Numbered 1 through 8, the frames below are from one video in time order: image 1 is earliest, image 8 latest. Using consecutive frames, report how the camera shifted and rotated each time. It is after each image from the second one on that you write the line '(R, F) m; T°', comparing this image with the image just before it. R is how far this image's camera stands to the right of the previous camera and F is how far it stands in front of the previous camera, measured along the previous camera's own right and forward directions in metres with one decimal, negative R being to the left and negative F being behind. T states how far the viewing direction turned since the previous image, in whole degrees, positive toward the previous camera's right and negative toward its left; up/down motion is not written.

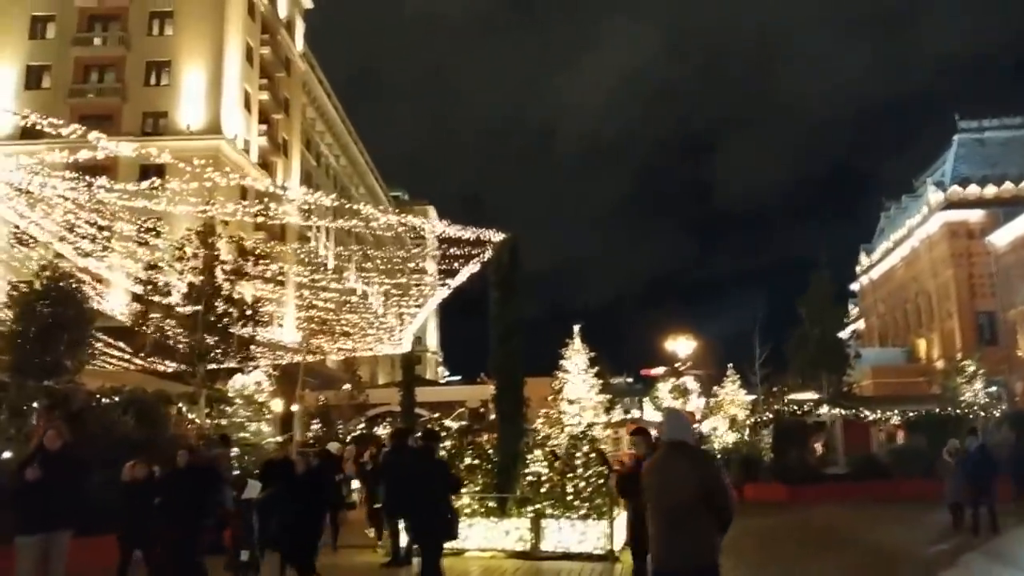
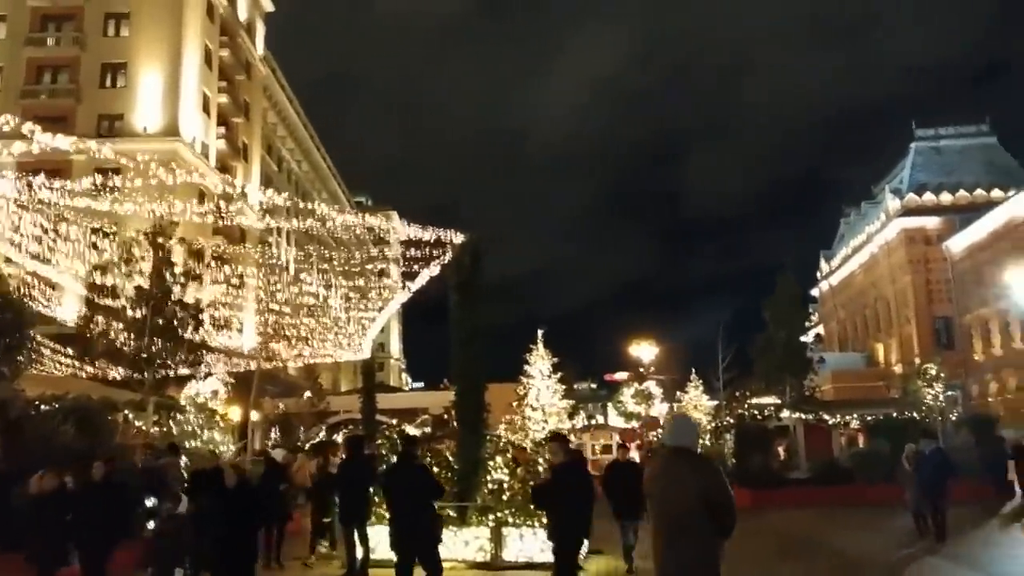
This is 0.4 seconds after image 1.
(+0.1, +0.3) m; +2°
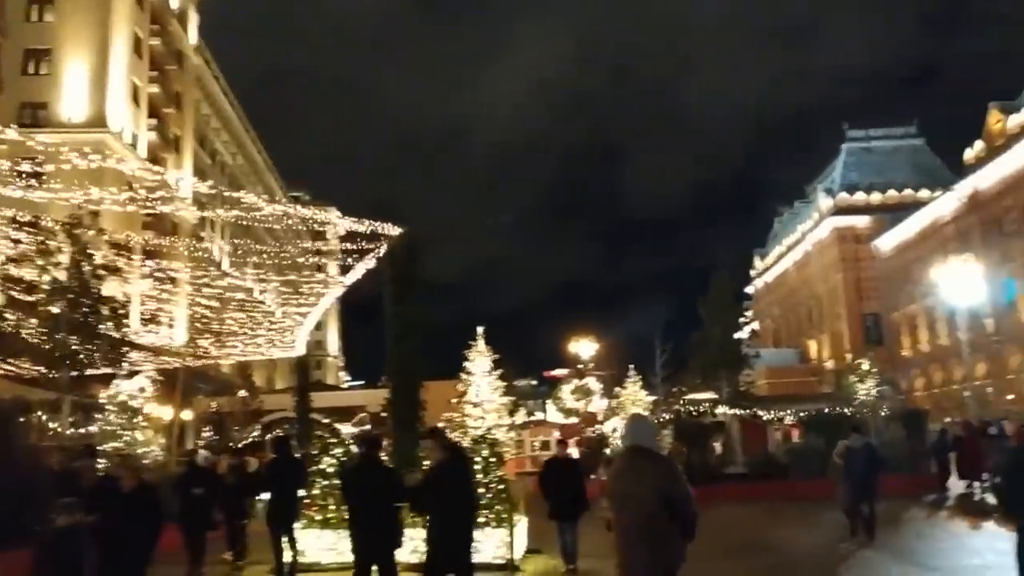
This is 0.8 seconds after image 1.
(0.0, +0.3) m; +4°
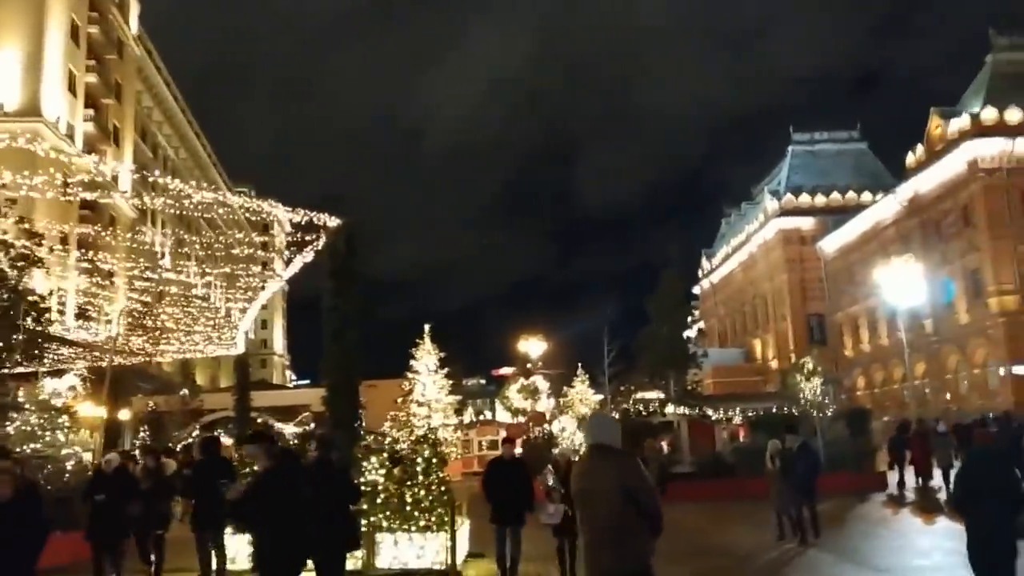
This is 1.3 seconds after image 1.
(+0.1, +0.4) m; +3°
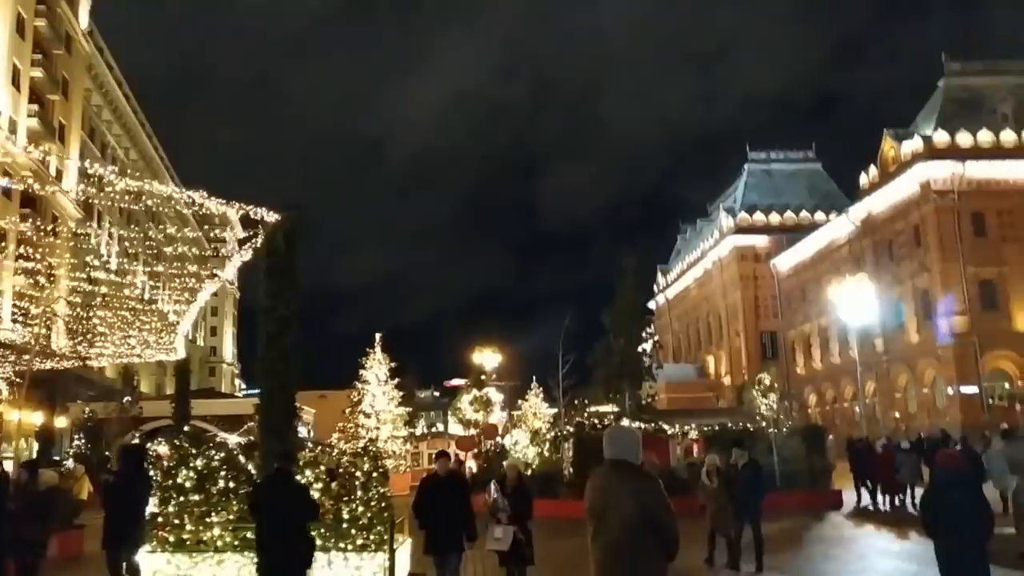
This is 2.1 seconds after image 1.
(+0.1, +0.6) m; +3°
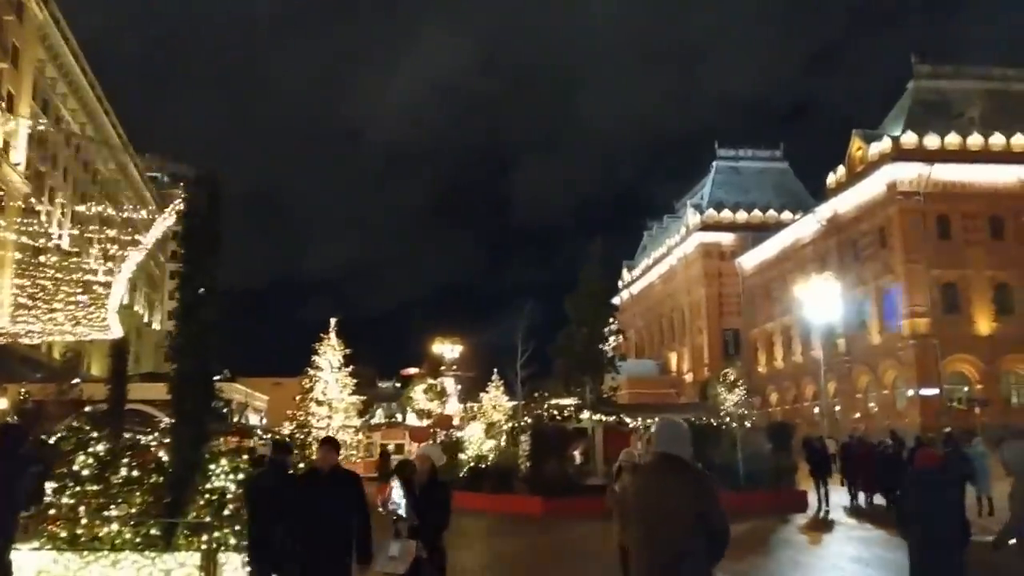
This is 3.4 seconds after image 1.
(+0.2, +1.0) m; +2°
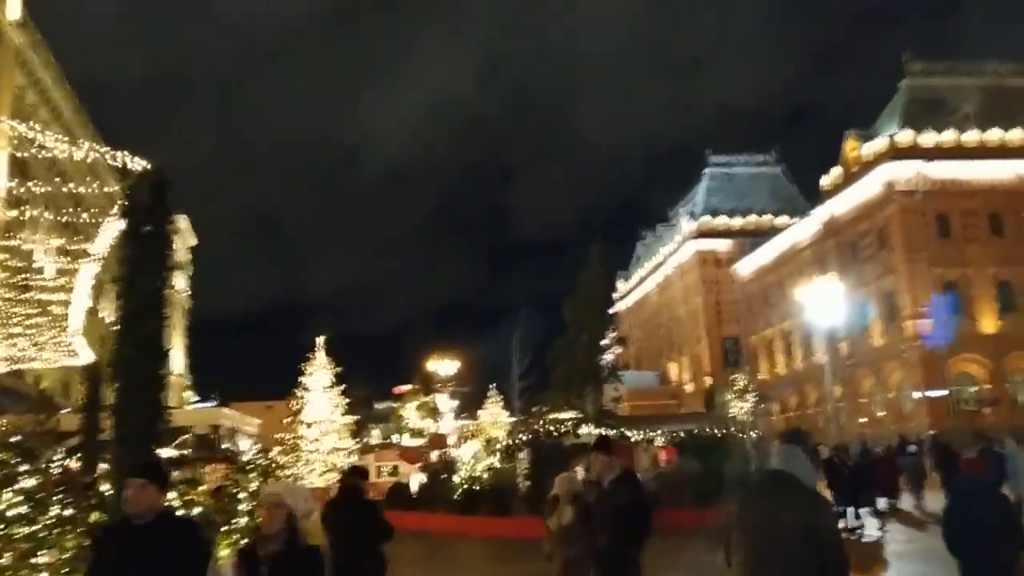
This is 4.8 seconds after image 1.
(+0.1, +1.1) m; 0°
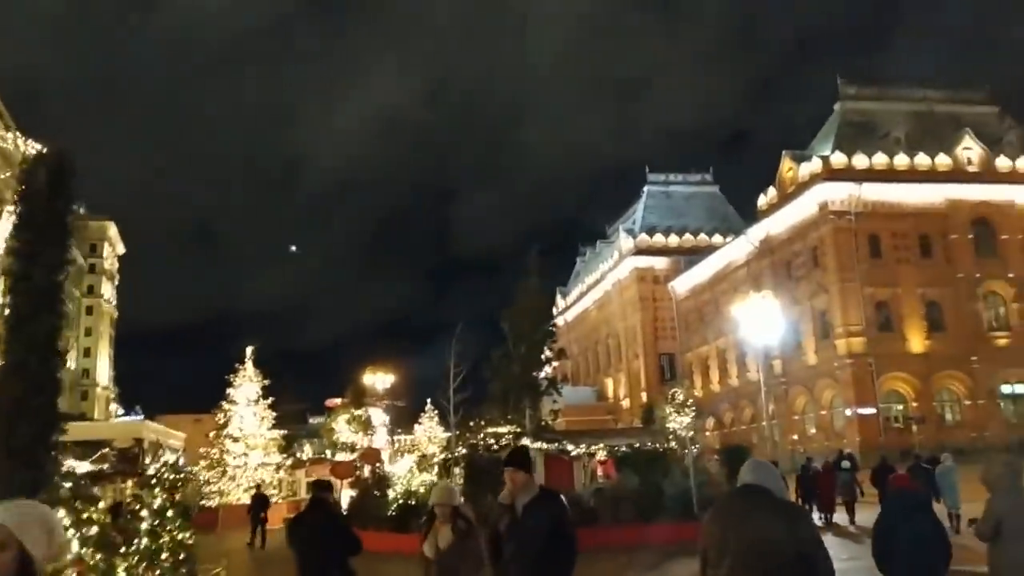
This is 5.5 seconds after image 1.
(0.0, +0.5) m; +4°
